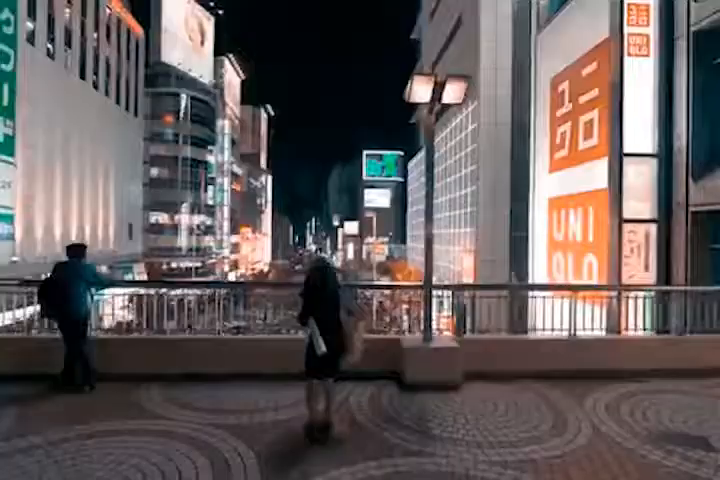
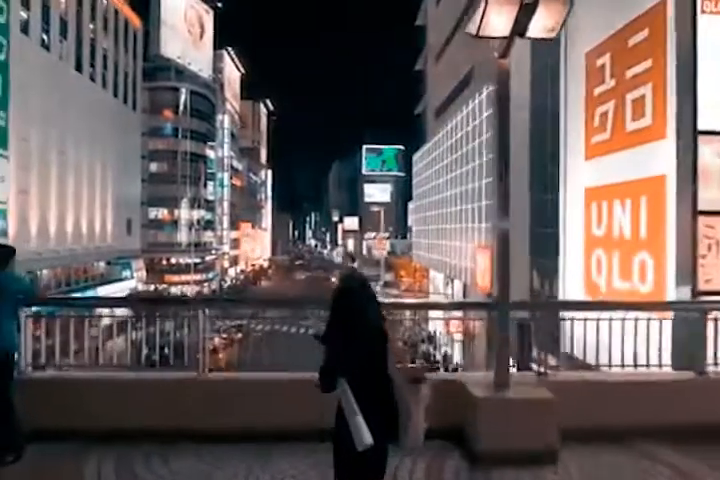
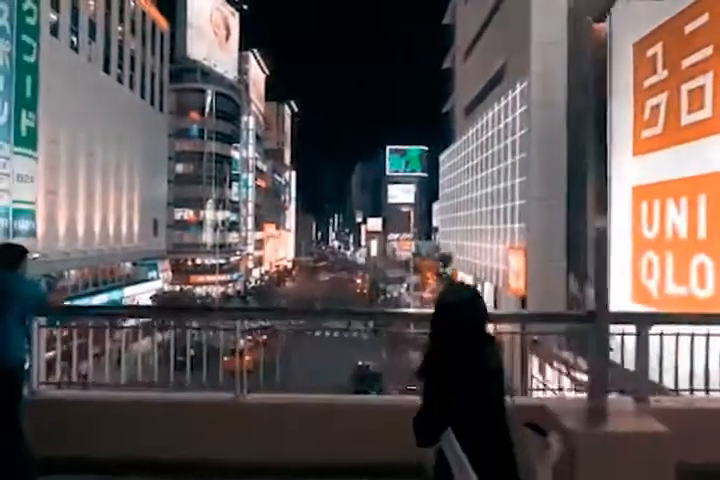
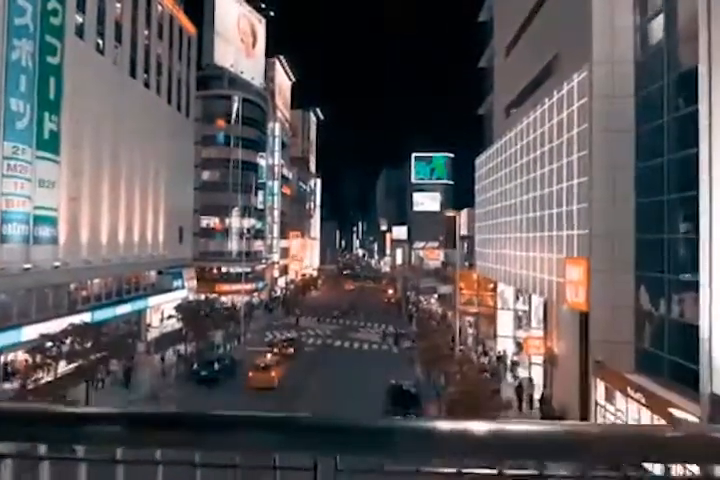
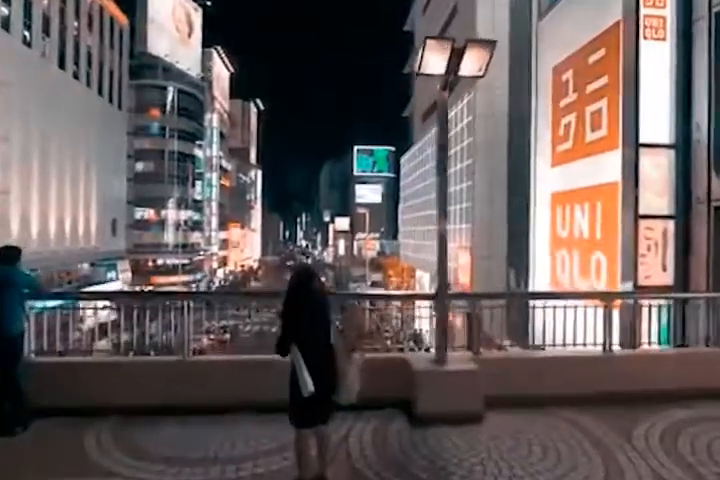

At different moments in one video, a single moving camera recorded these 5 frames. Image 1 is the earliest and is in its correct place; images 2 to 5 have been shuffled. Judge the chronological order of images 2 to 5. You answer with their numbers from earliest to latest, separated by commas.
5, 2, 3, 4
